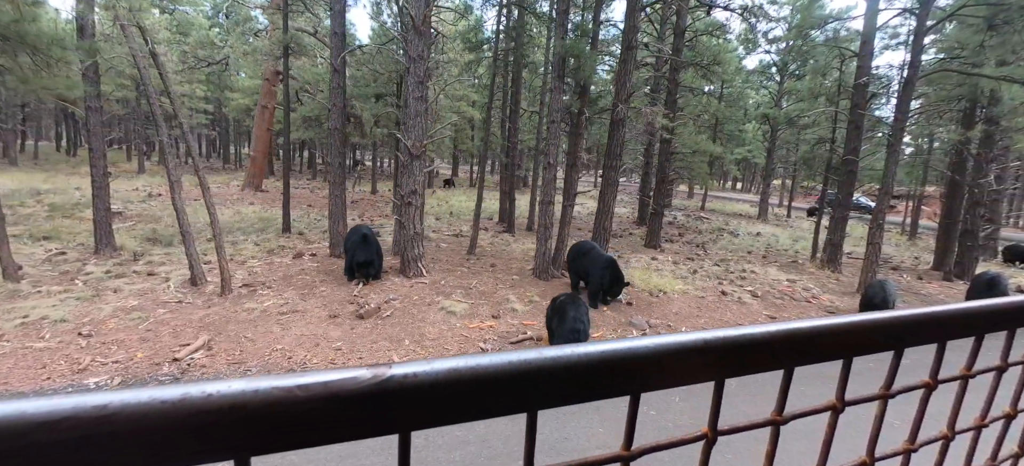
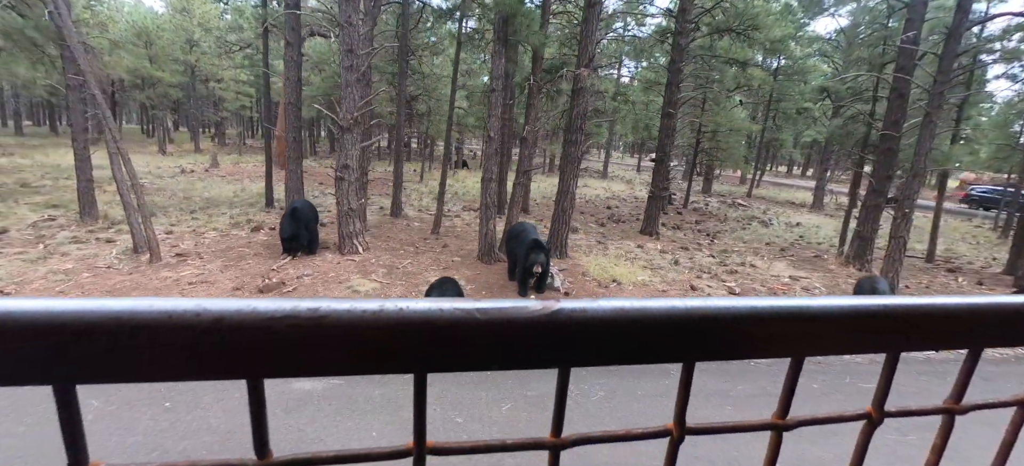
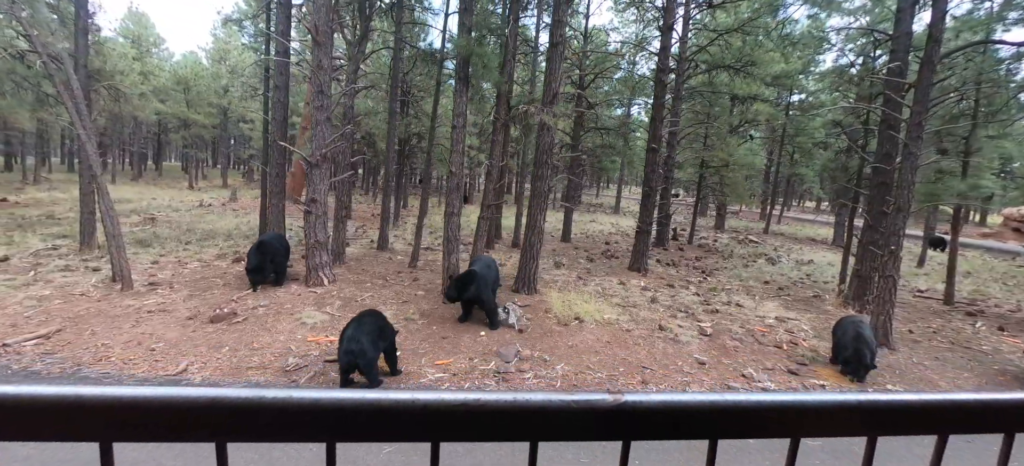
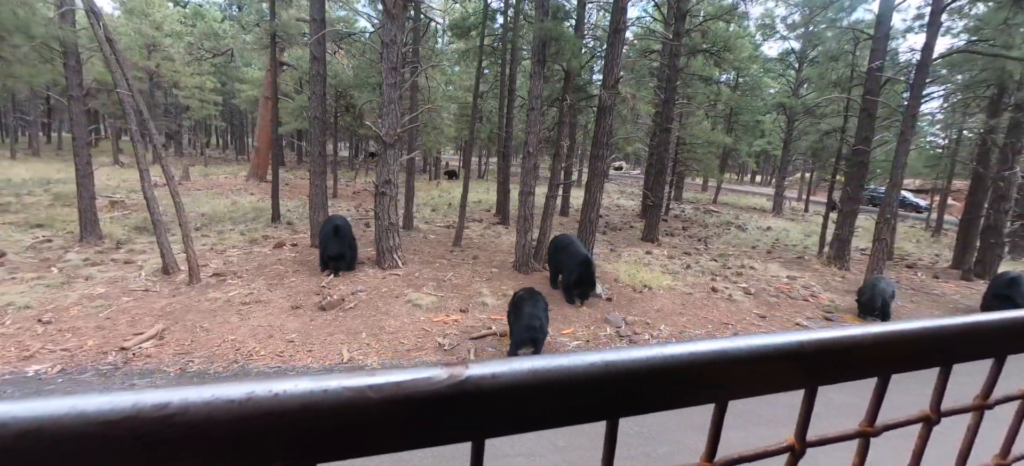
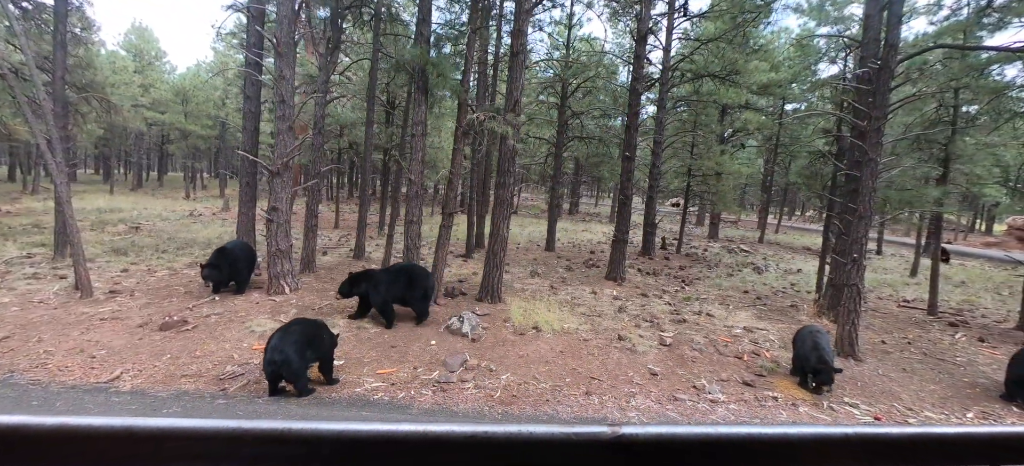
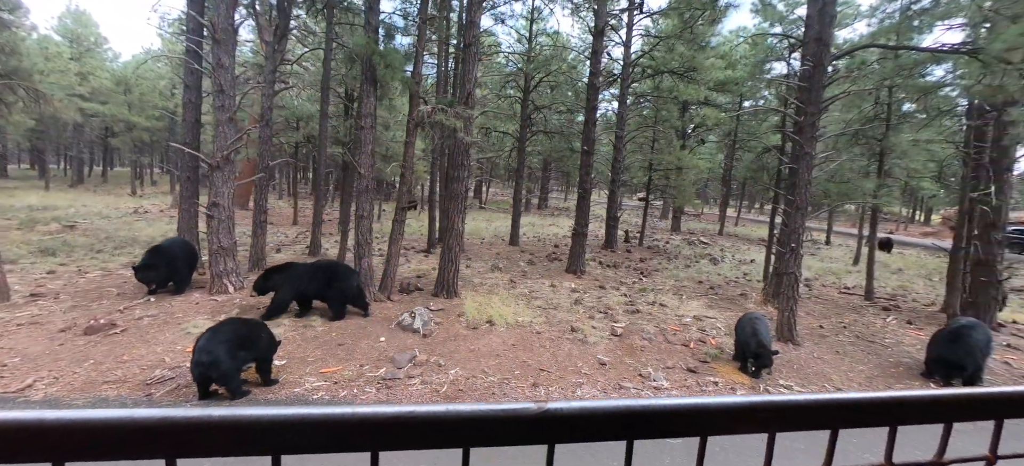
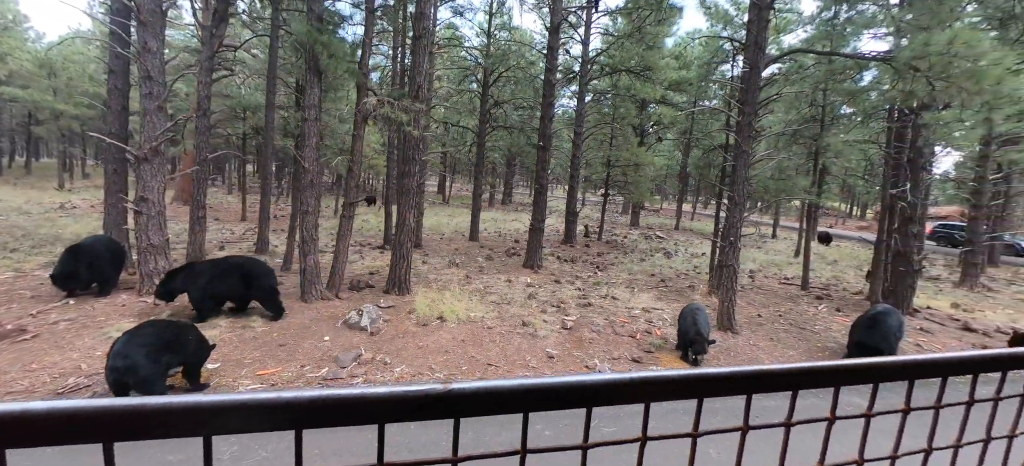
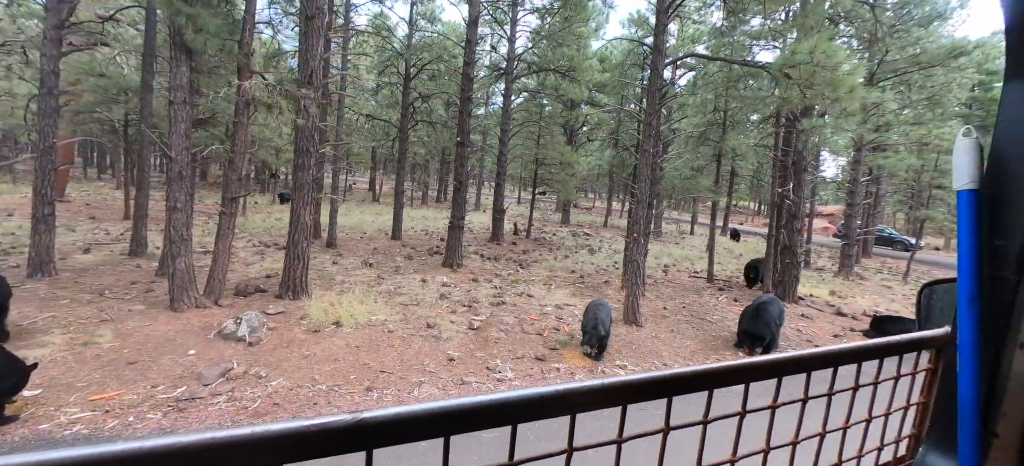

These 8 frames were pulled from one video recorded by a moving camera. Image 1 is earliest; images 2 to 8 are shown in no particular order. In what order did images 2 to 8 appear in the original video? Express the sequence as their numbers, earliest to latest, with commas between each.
4, 2, 3, 5, 6, 7, 8
